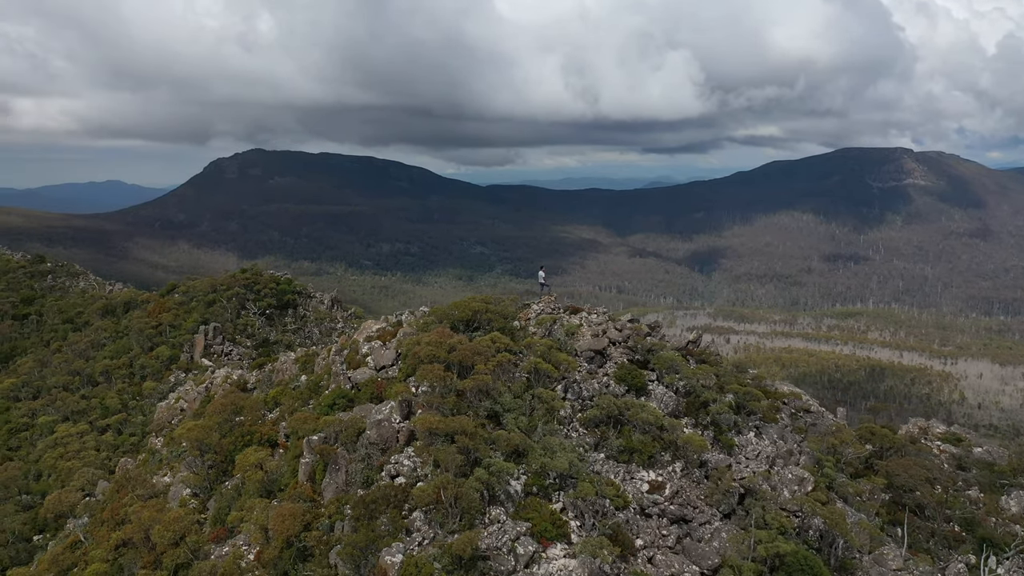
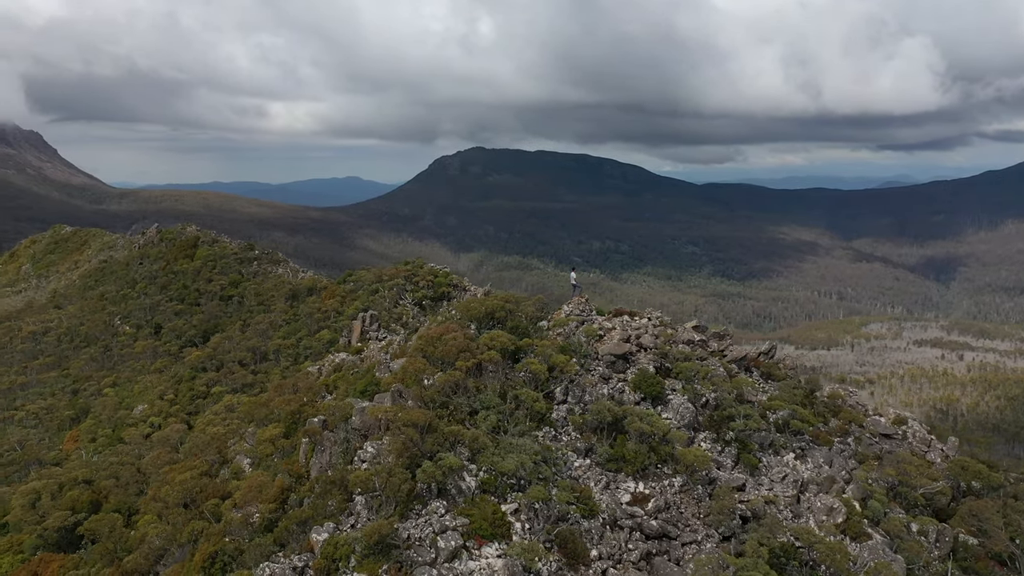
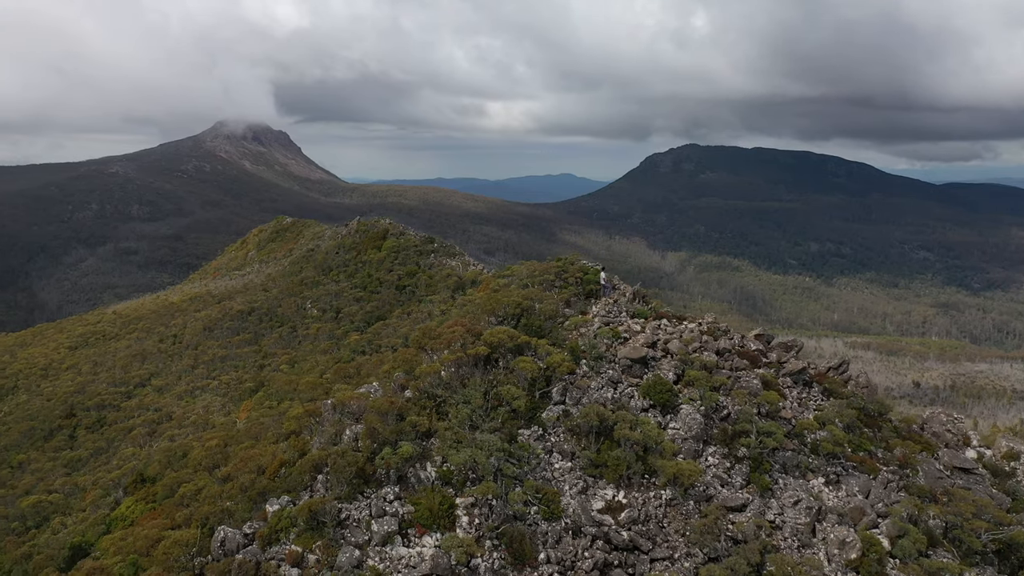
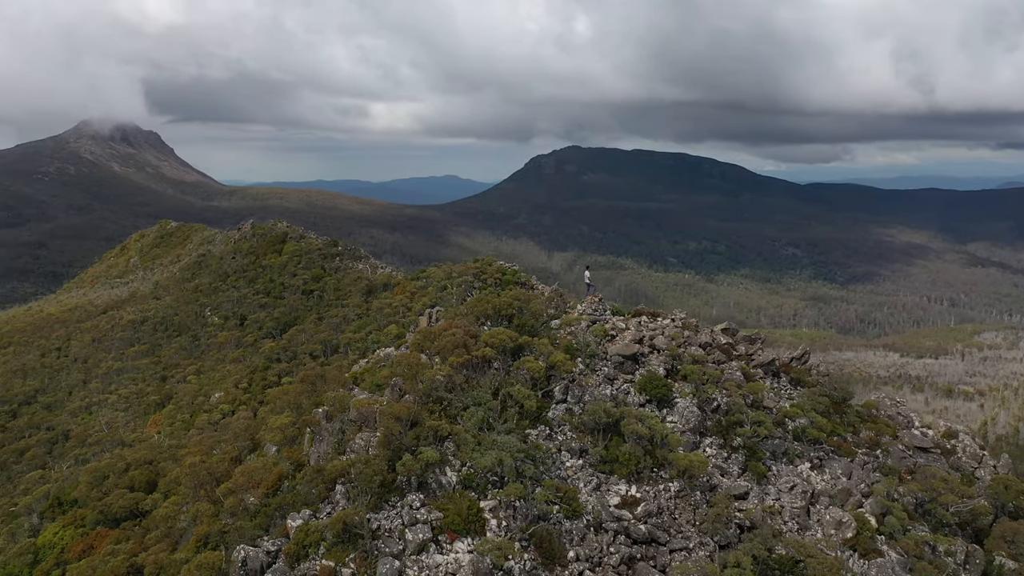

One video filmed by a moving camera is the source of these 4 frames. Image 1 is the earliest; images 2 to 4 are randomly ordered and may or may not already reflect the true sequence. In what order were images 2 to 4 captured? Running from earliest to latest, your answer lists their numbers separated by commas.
2, 4, 3
